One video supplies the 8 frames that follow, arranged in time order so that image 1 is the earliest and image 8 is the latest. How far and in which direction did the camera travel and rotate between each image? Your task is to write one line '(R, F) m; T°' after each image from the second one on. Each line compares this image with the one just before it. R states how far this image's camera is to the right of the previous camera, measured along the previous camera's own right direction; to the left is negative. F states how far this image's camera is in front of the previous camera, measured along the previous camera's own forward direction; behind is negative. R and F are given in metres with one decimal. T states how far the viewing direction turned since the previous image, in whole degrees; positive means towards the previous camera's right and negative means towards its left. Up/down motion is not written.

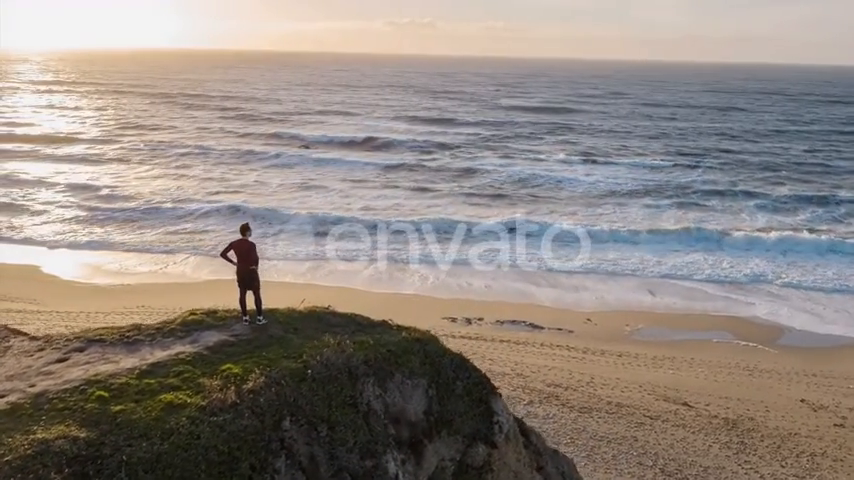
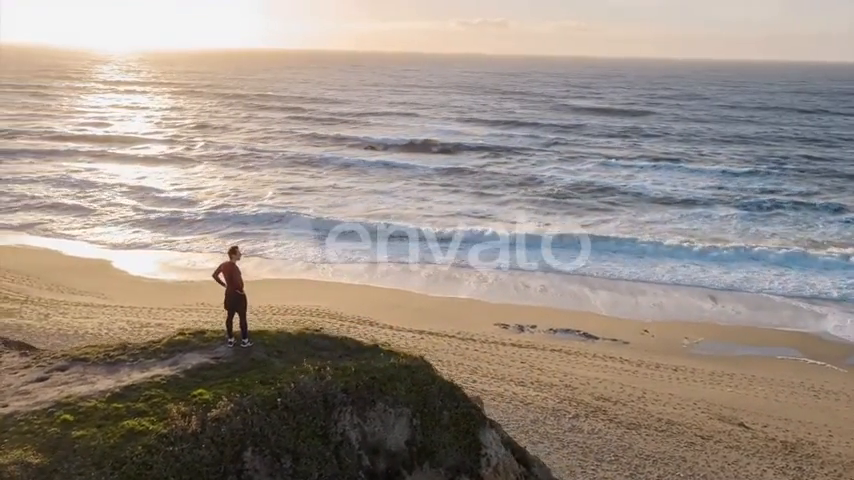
(+0.7, +0.2) m; -5°
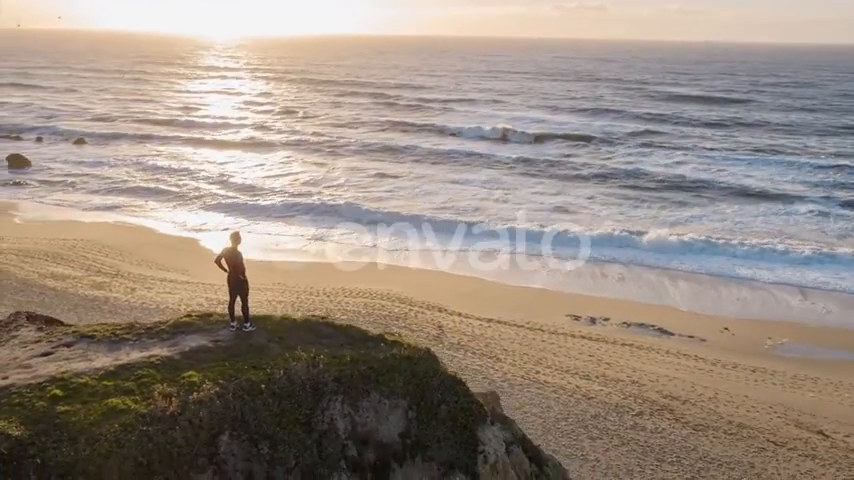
(+0.7, +0.2) m; -7°
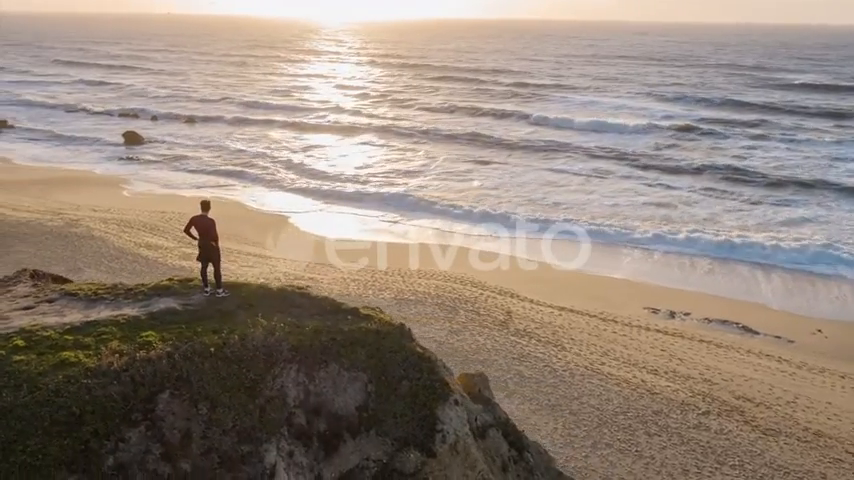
(+1.1, +0.2) m; -8°
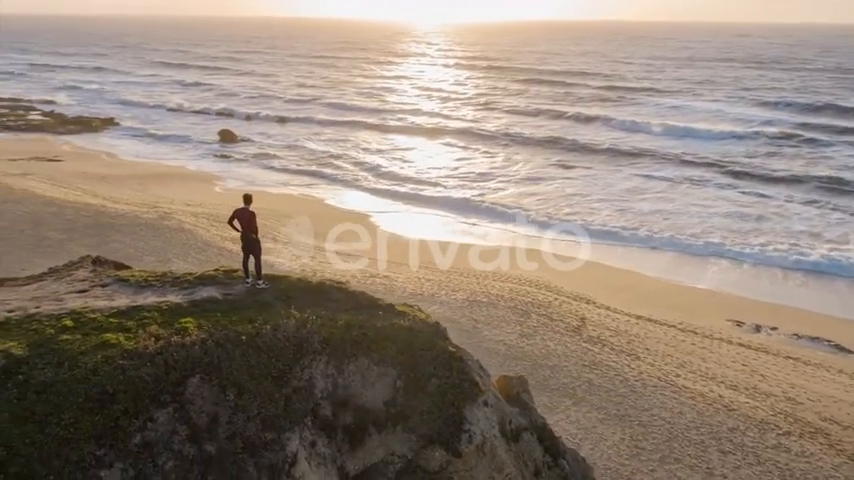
(+0.5, 0.0) m; -7°
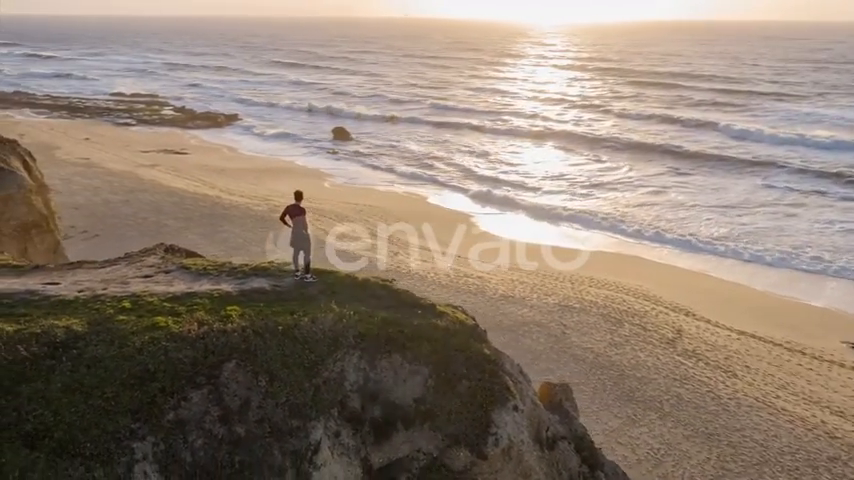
(+0.6, 0.0) m; -9°
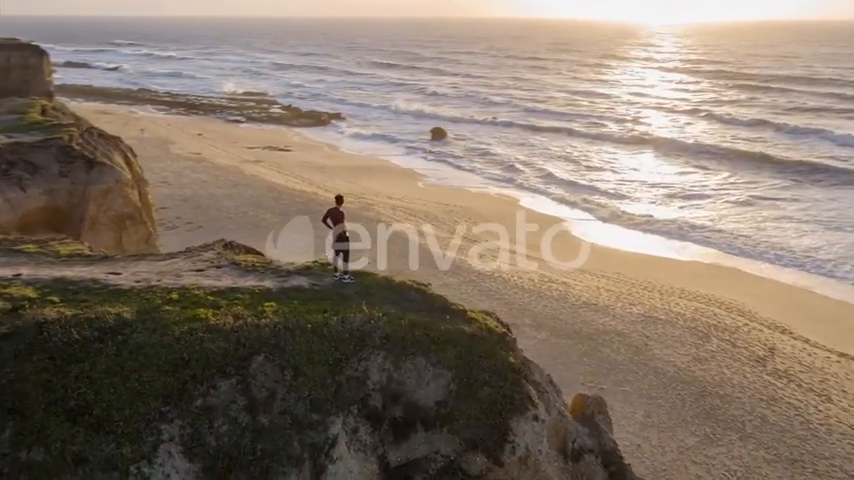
(+0.6, -0.1) m; -8°
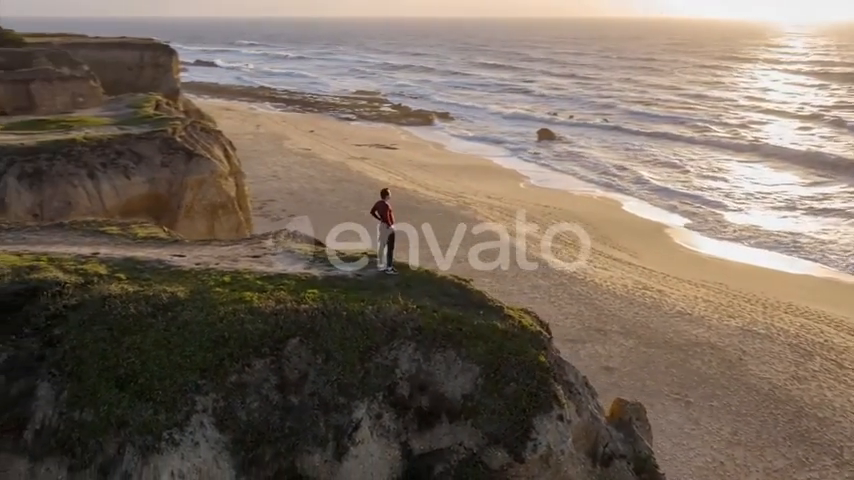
(+0.7, -0.1) m; -8°
